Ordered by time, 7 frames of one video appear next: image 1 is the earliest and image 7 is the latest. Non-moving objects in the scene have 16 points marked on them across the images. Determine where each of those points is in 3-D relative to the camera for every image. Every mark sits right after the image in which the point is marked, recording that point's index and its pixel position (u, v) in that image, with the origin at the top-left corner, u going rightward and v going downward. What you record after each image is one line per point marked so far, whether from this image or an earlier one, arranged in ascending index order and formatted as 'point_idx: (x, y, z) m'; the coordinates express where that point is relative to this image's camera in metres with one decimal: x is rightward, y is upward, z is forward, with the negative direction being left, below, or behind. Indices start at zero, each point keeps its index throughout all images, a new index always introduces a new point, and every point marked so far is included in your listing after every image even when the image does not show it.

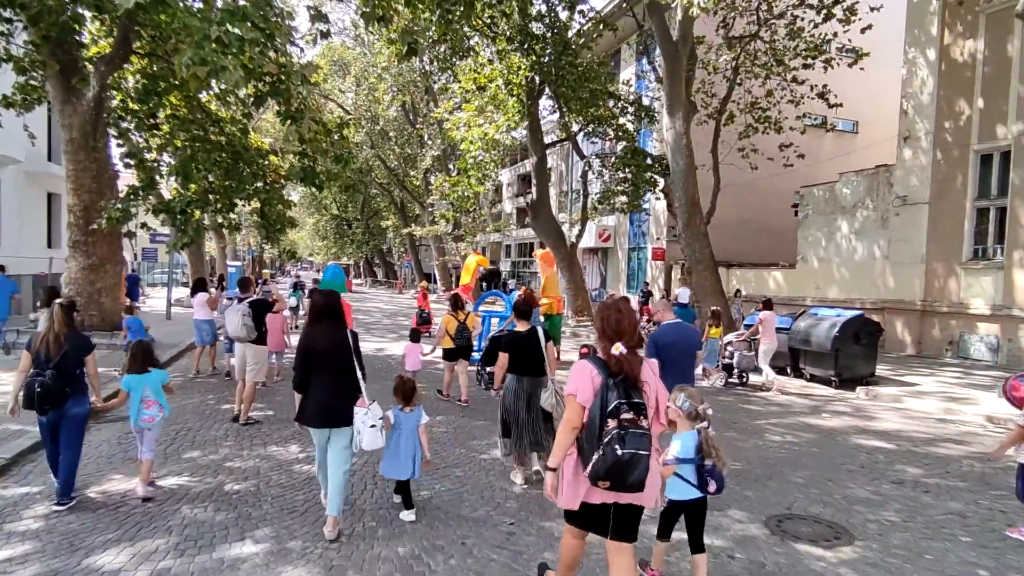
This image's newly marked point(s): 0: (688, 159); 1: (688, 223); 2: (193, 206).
0: (+4.4, +3.2, +15.1) m
1: (+4.5, +1.6, +15.2) m
2: (-5.3, +1.4, +9.9) m
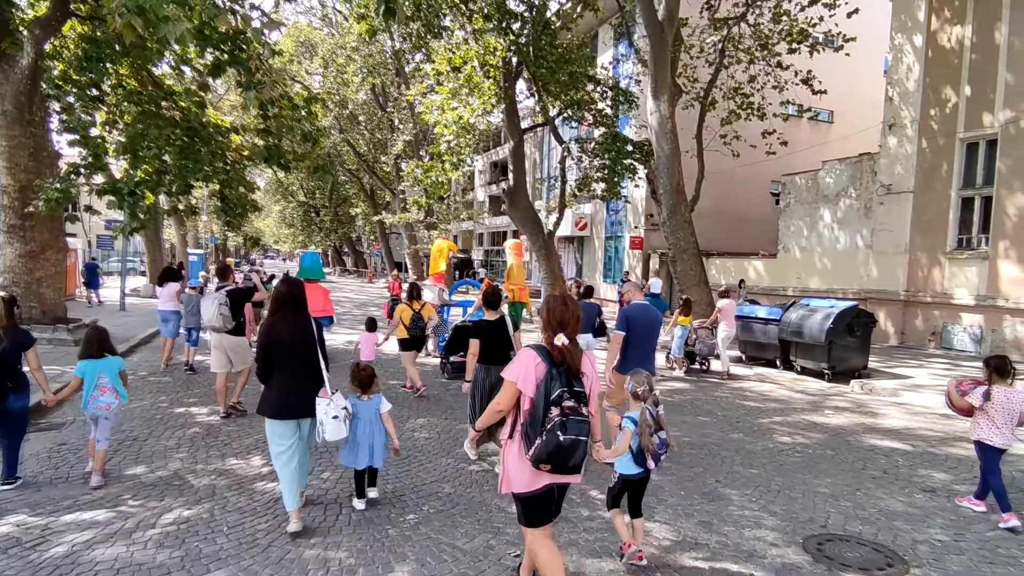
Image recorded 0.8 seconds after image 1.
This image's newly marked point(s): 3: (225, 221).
0: (+3.9, +3.5, +14.6) m
1: (+4.0, +1.9, +14.8) m
2: (-5.5, +1.5, +9.0) m
3: (-4.6, +1.1, +9.8) m
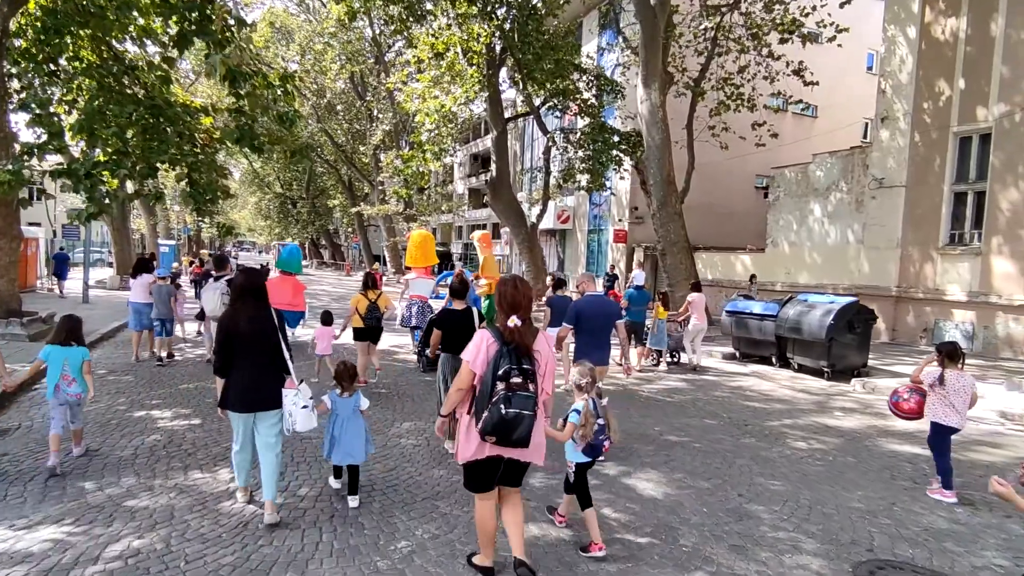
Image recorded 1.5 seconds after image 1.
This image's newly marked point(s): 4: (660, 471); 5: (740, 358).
0: (+3.6, +3.6, +14.2) m
1: (+3.6, +2.0, +14.4) m
2: (-5.6, +1.6, +8.3) m
3: (-4.8, +1.2, +9.0) m
4: (+1.2, -1.5, +5.0) m
5: (+4.6, -1.4, +12.1) m
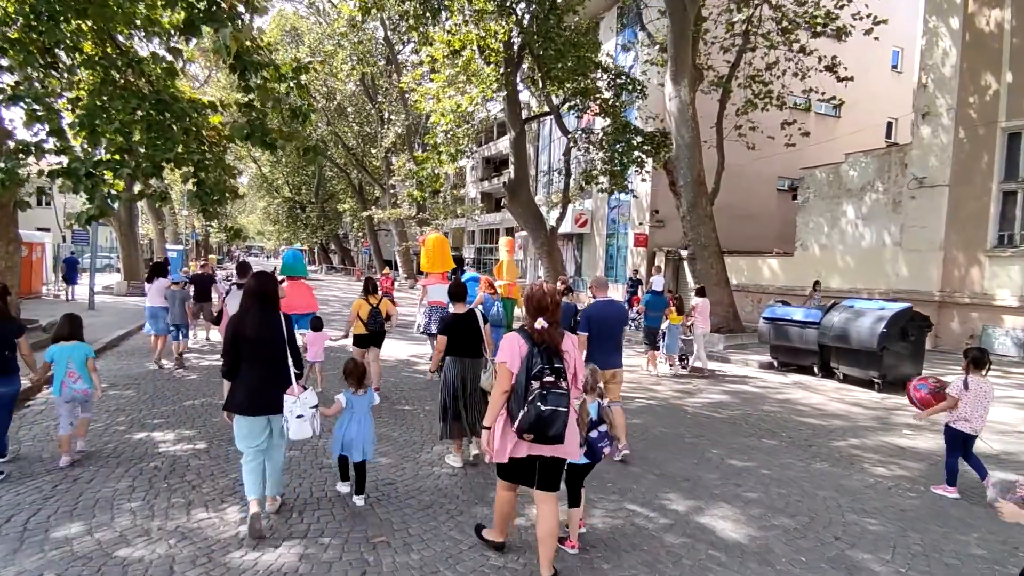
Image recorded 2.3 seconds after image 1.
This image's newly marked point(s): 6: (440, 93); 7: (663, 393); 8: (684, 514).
0: (+4.1, +3.5, +13.5) m
1: (+4.1, +1.9, +13.7) m
2: (-5.2, +1.5, +7.7) m
3: (-4.4, +1.1, +8.5) m
4: (+1.6, -1.6, +4.3) m
5: (+5.0, -1.5, +11.4) m
6: (-2.4, +6.4, +19.8) m
7: (+2.2, -1.5, +8.7) m
8: (+1.2, -1.5, +4.1) m
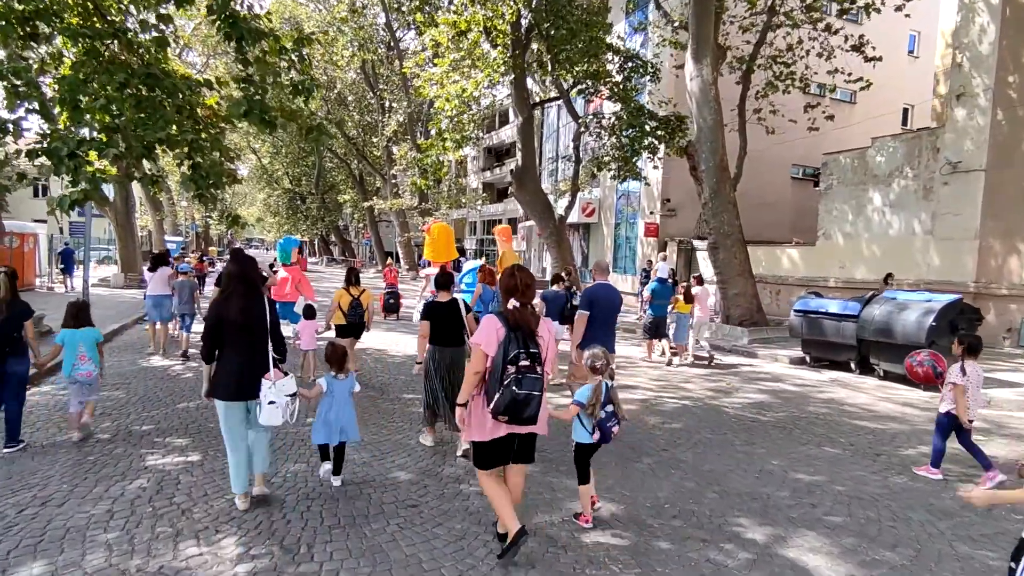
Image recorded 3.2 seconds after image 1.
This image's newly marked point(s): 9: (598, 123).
0: (+4.3, +3.7, +12.8) m
1: (+4.4, +2.1, +13.0) m
2: (-4.9, +1.6, +7.0) m
3: (-4.1, +1.2, +7.8) m
4: (+1.9, -1.5, +3.7) m
5: (+5.3, -1.3, +10.7) m
6: (-2.1, +6.7, +19.1) m
7: (+2.5, -1.4, +8.0) m
8: (+1.4, -1.5, +3.4) m
9: (+2.8, +5.3, +19.6) m
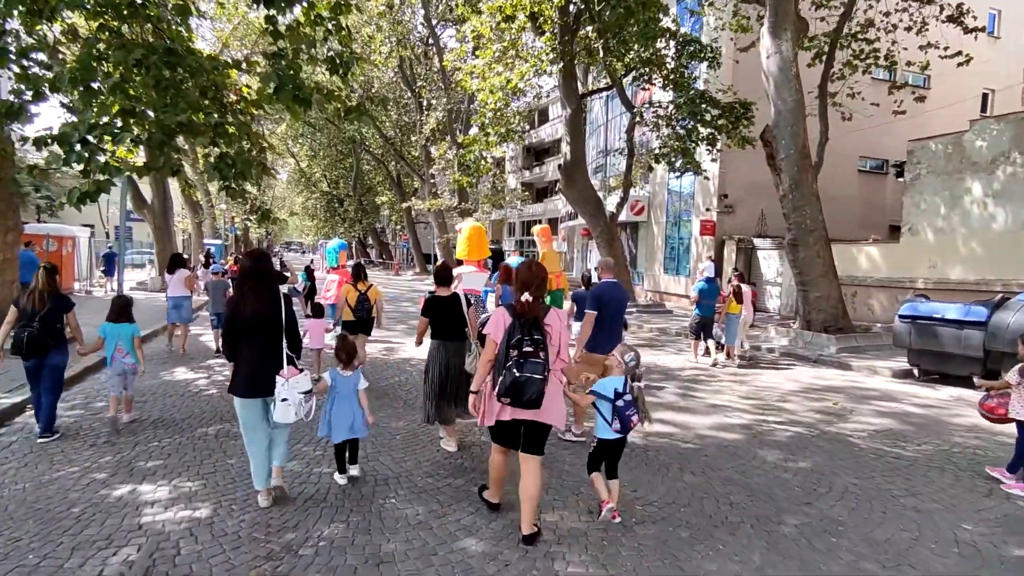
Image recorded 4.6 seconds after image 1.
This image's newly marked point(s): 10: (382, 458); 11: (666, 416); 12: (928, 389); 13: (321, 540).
0: (+5.4, +3.7, +11.4) m
1: (+5.5, +2.1, +11.6) m
2: (-4.2, +1.6, +6.1) m
3: (-3.3, +1.2, +6.9) m
4: (+2.4, -1.5, +2.4) m
5: (+6.2, -1.4, +9.3) m
6: (-0.7, +6.6, +18.0) m
7: (+3.2, -1.4, +6.7) m
8: (+2.0, -1.5, +2.2) m
9: (+4.2, +5.3, +18.2) m
10: (-1.0, -1.4, +4.8) m
11: (+1.7, -1.4, +6.5) m
12: (+6.0, -1.5, +8.8) m
13: (-1.1, -1.4, +3.4) m
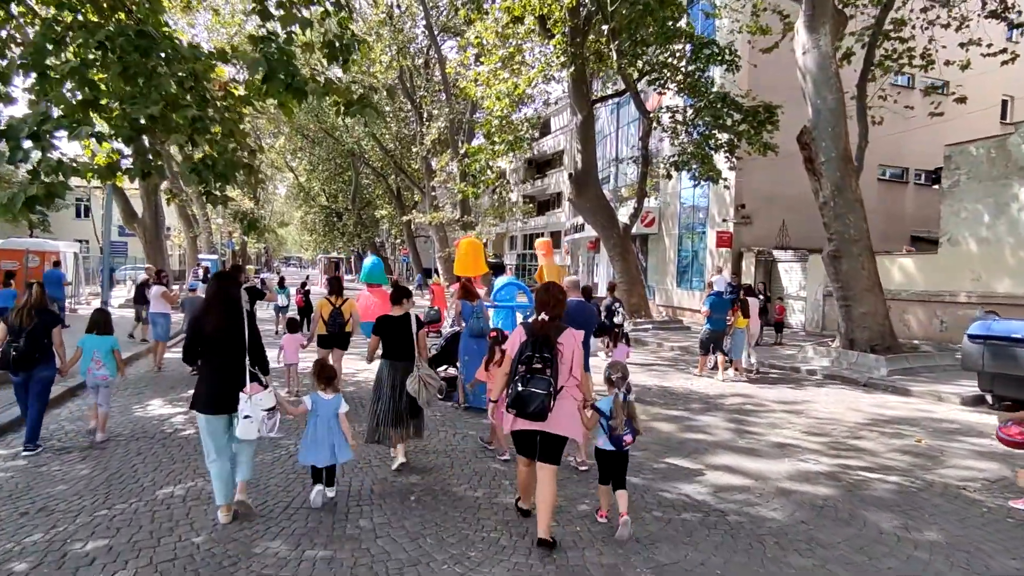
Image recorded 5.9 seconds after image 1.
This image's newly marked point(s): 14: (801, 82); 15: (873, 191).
0: (+5.7, +3.4, +10.5) m
1: (+5.7, +1.8, +10.6) m
2: (-3.9, +1.4, +5.1) m
3: (-3.0, +1.0, +5.8) m
4: (+2.7, -1.6, +1.3) m
5: (+6.5, -1.6, +8.2) m
6: (-0.4, +6.1, +17.1) m
7: (+3.5, -1.6, +5.7) m
8: (+2.3, -1.6, +1.1) m
9: (+4.5, +4.8, +17.3) m
10: (-0.7, -1.5, +3.8) m
11: (+2.0, -1.6, +5.4) m
12: (+6.3, -1.7, +7.7) m
13: (-0.8, -1.5, +2.3) m
14: (+5.2, +3.7, +10.8) m
15: (+12.0, +3.3, +20.0) m
